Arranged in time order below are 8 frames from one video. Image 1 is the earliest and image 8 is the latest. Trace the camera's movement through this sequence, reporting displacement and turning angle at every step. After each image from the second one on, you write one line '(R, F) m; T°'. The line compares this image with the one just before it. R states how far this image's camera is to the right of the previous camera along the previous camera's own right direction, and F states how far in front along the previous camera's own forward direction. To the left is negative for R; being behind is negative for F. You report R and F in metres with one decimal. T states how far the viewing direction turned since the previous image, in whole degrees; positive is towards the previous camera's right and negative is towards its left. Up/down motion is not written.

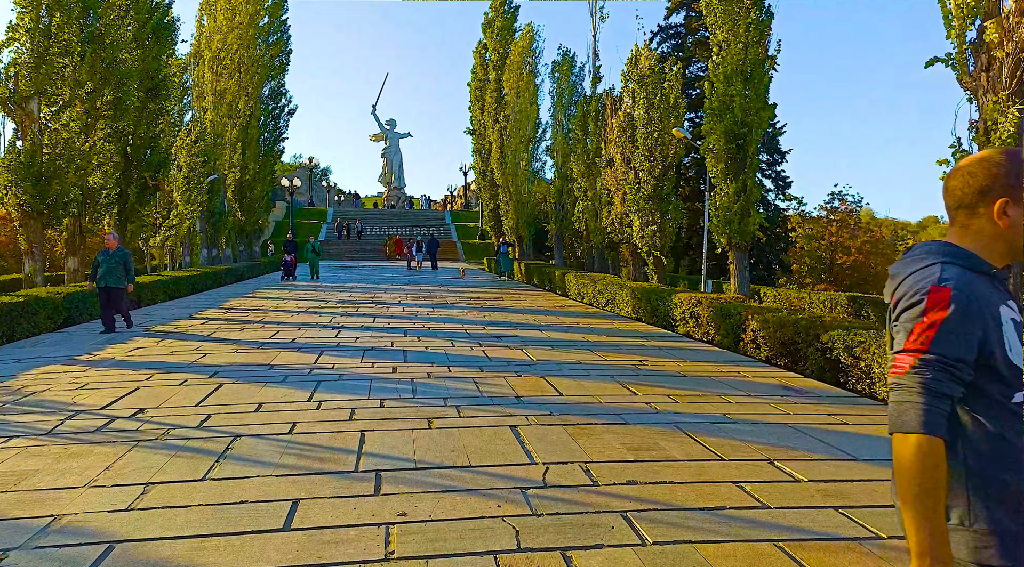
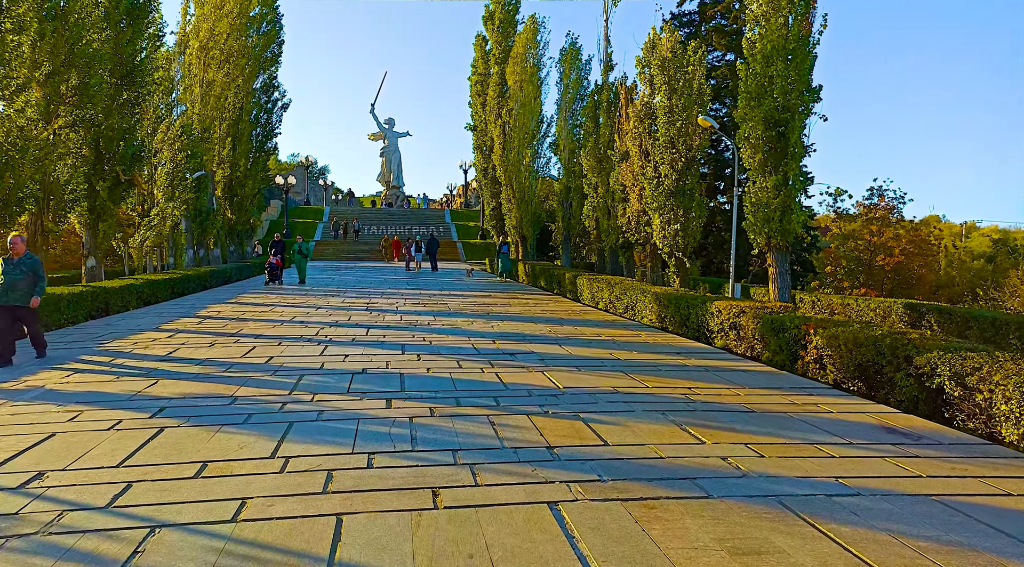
(-0.2, +1.4) m; 0°
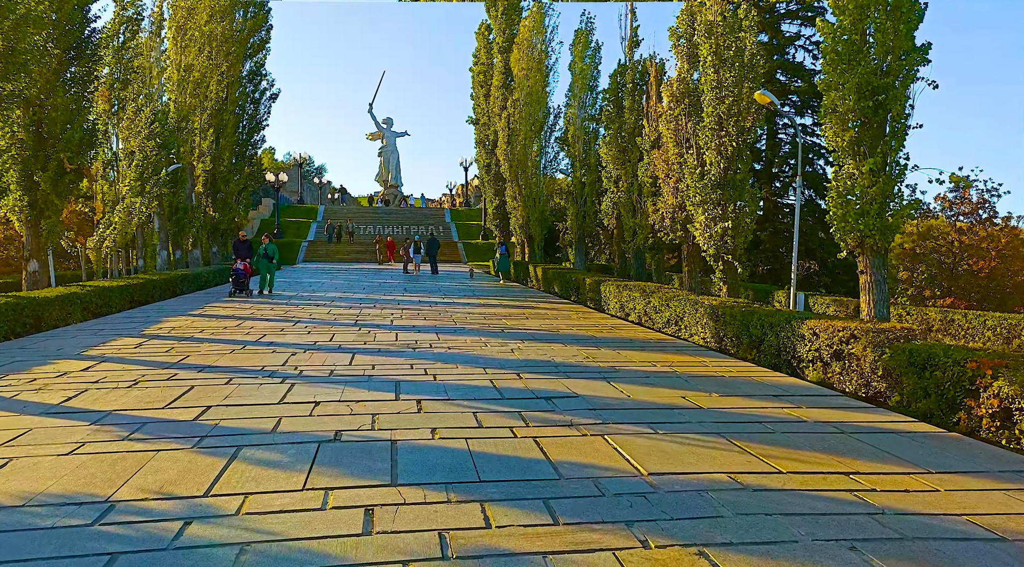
(-0.3, +2.3) m; 0°
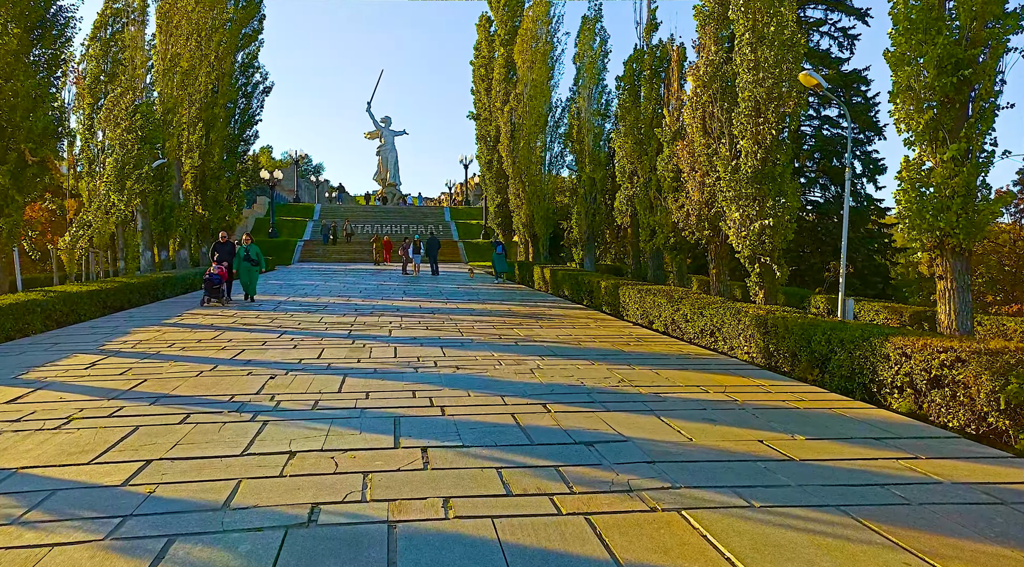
(-0.2, +1.3) m; 0°
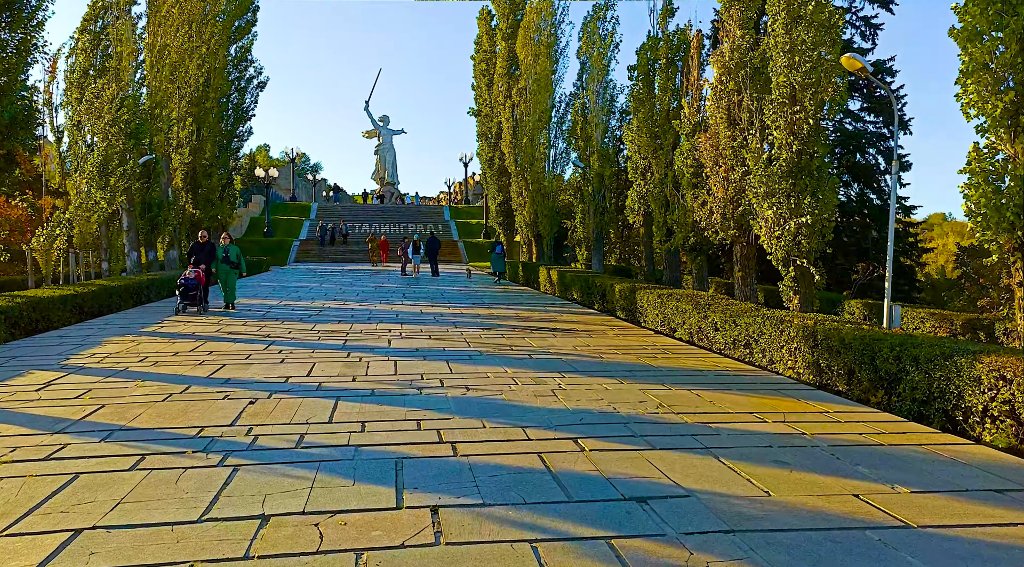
(-0.2, +1.0) m; 0°
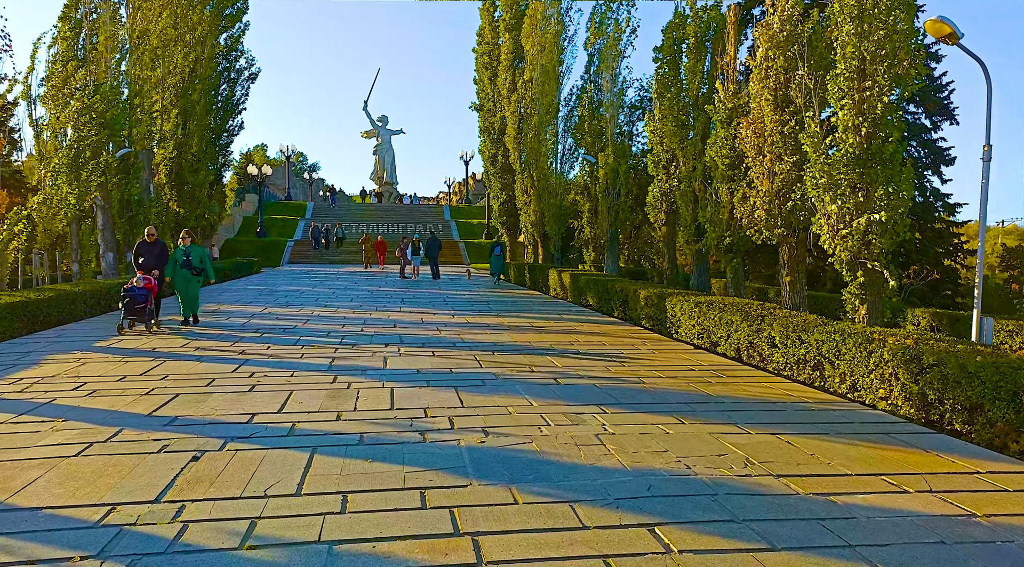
(-0.2, +1.5) m; 0°
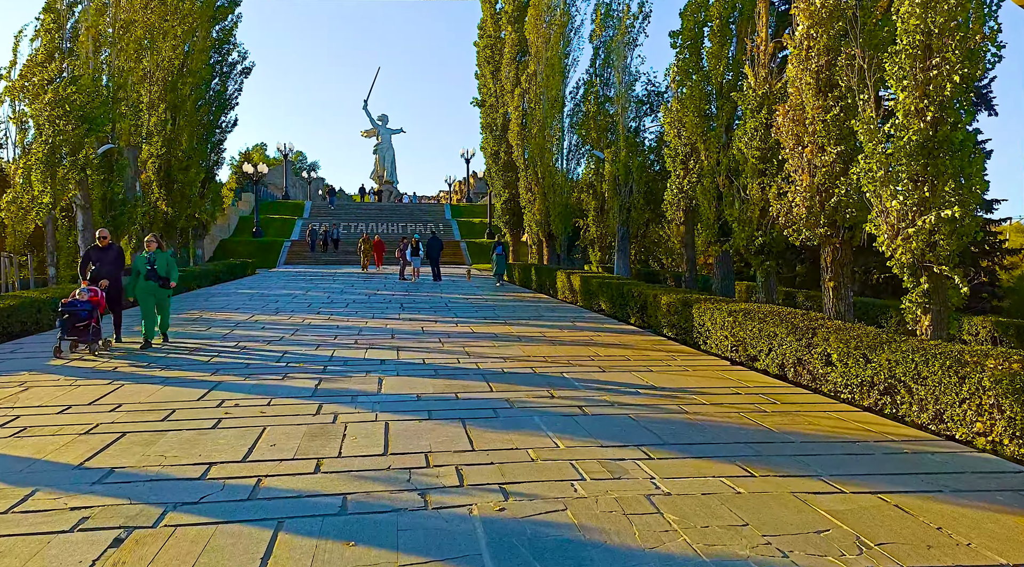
(-0.1, +1.1) m; 0°
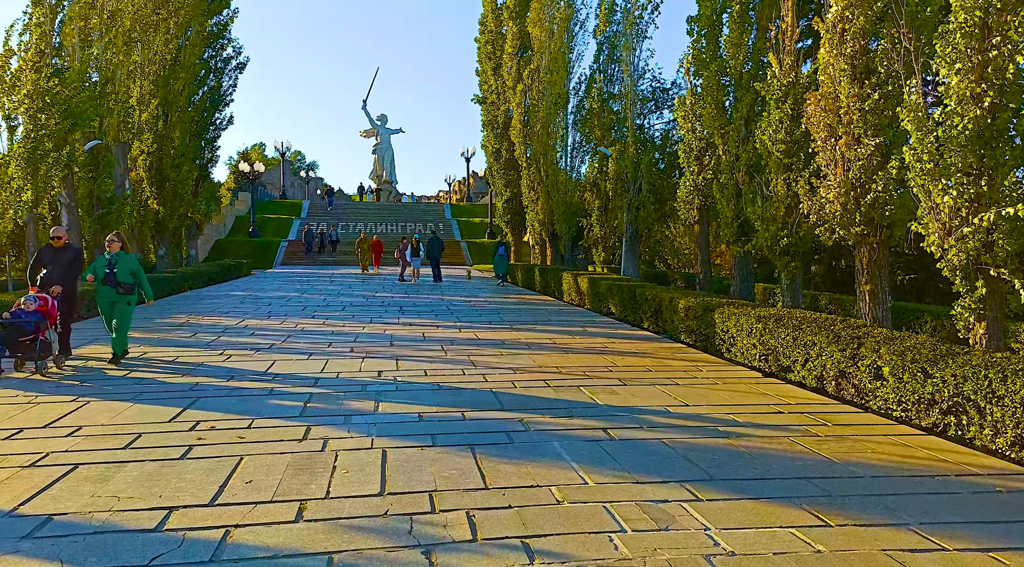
(-0.1, +0.7) m; 0°
